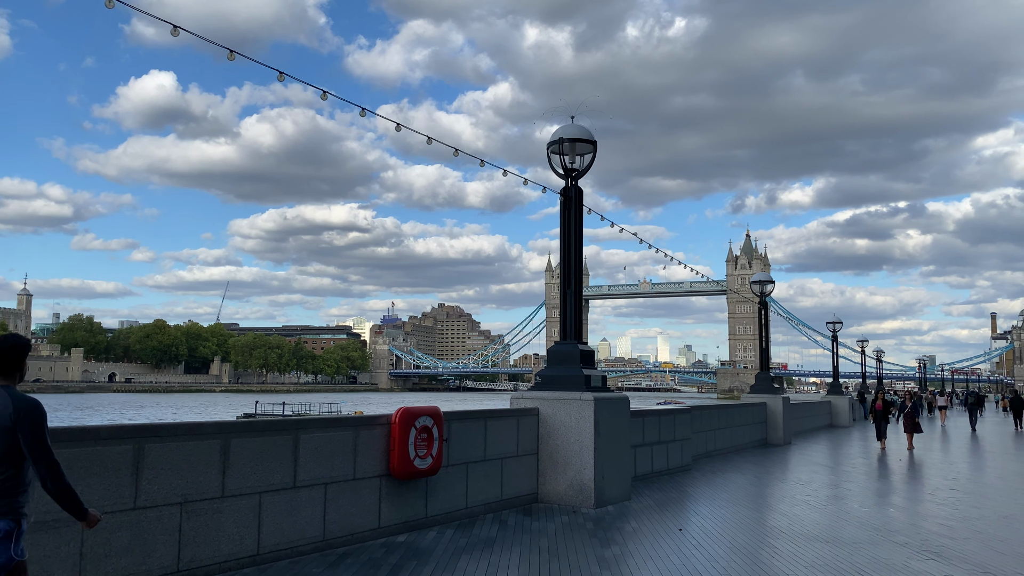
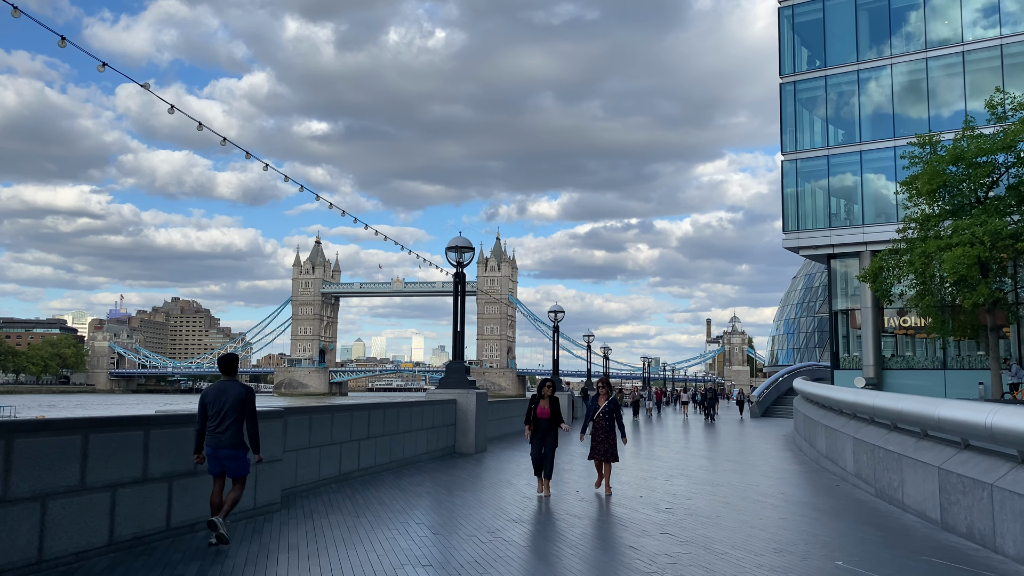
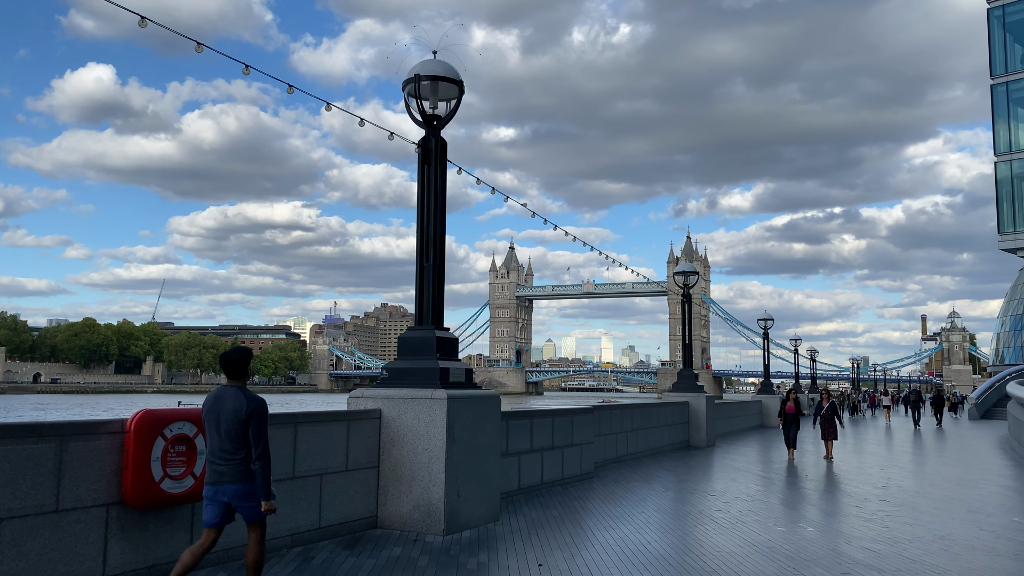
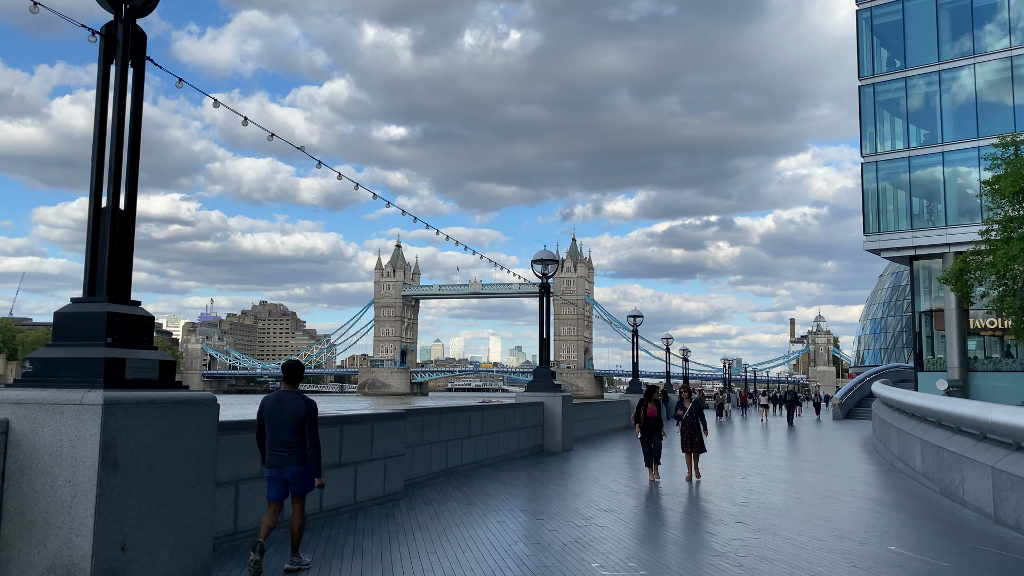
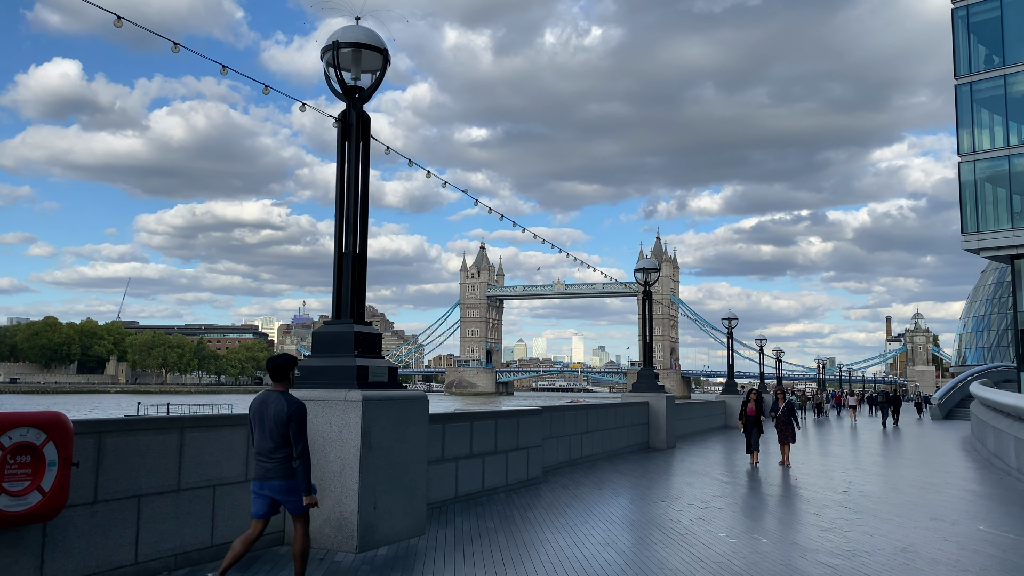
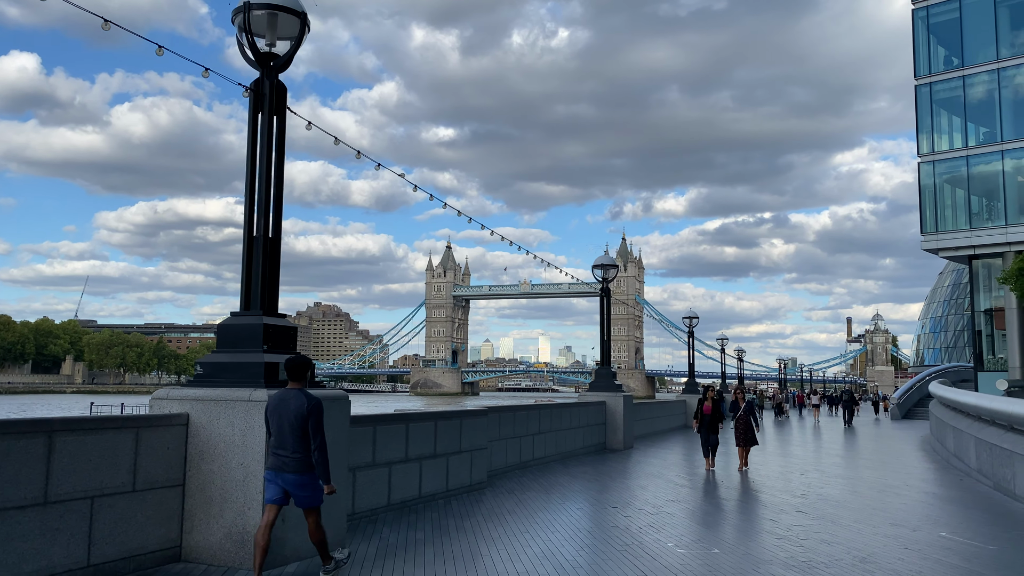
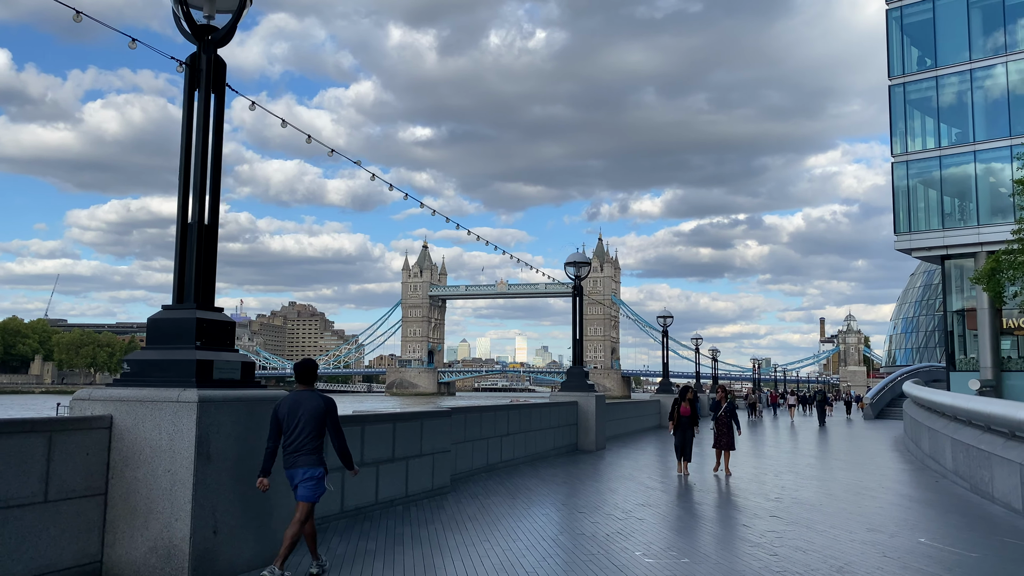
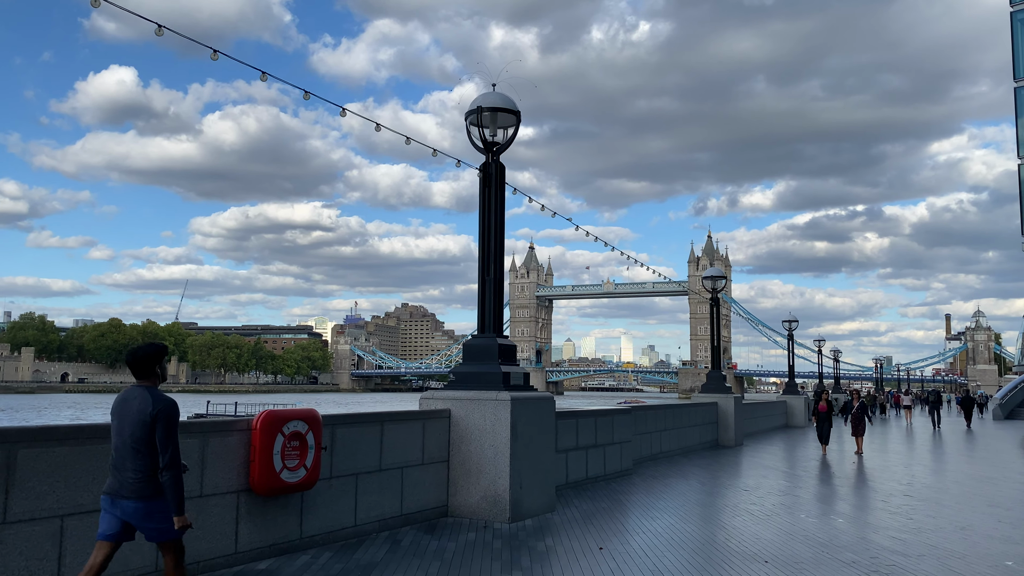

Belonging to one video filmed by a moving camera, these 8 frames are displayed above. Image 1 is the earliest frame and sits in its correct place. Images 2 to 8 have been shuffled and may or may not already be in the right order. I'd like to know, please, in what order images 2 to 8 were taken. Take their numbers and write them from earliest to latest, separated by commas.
8, 3, 5, 6, 7, 4, 2
